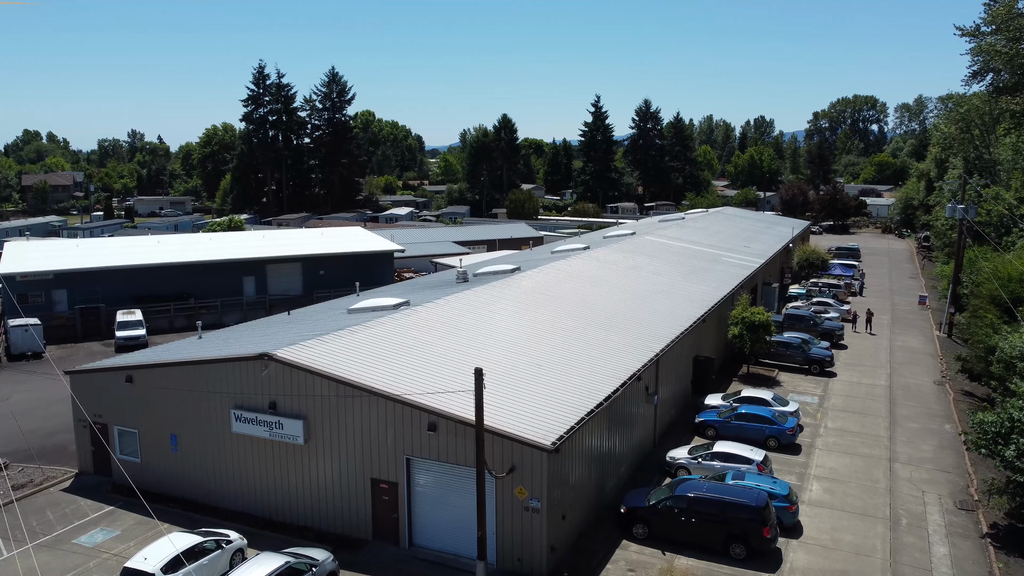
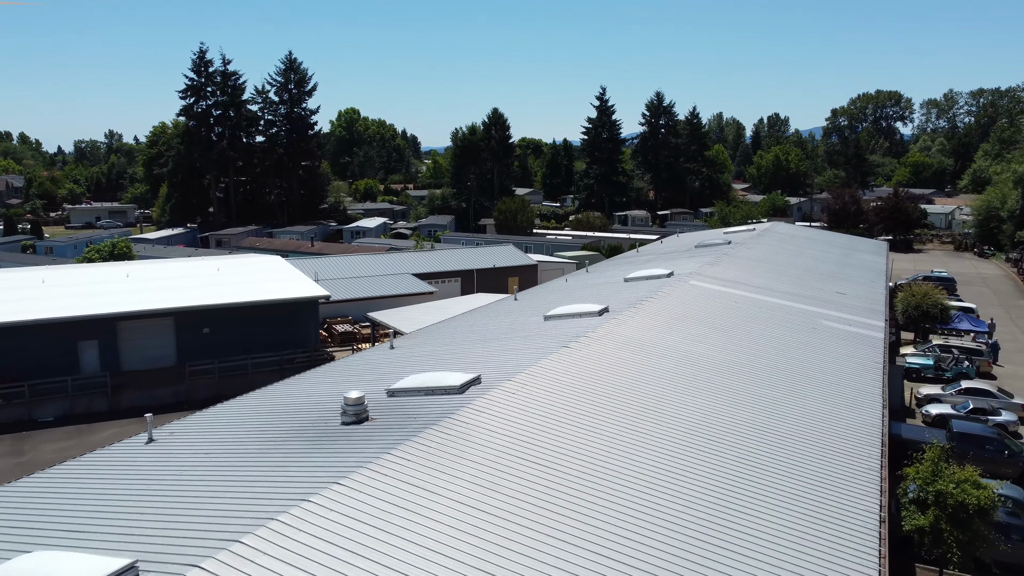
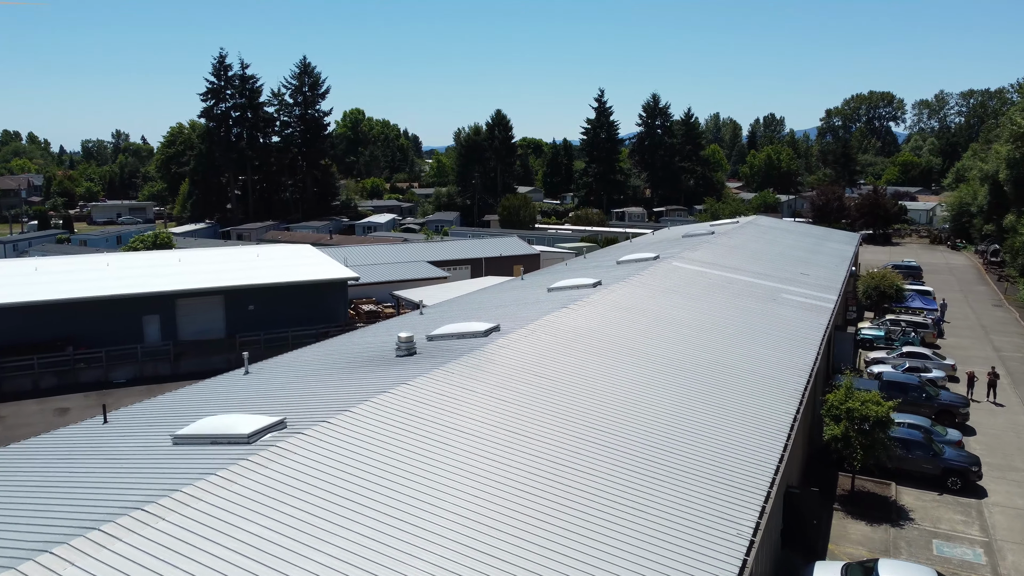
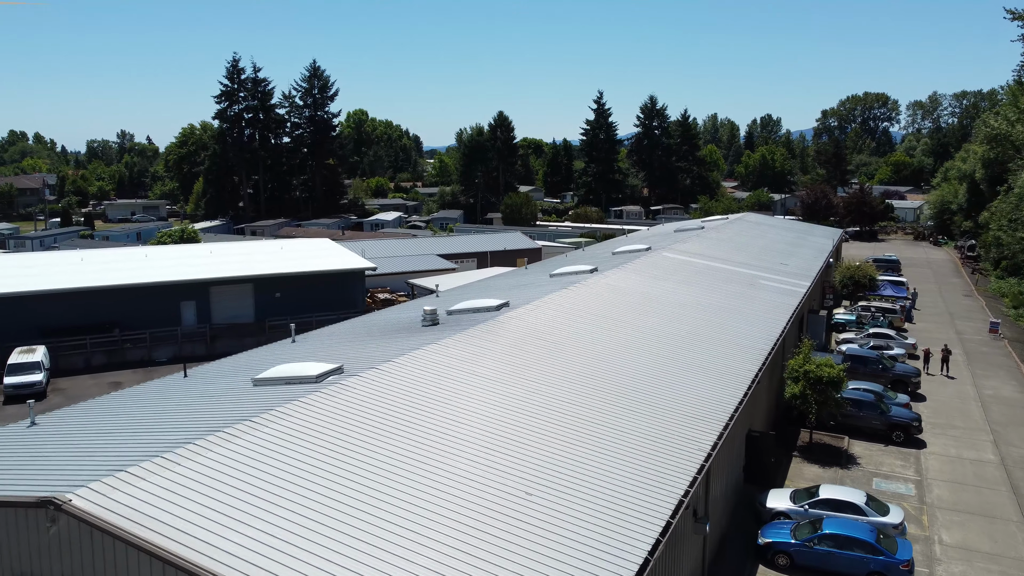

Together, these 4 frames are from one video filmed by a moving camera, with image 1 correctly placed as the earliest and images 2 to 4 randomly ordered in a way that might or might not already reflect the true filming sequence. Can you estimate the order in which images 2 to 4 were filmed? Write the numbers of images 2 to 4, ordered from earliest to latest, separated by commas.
4, 3, 2
